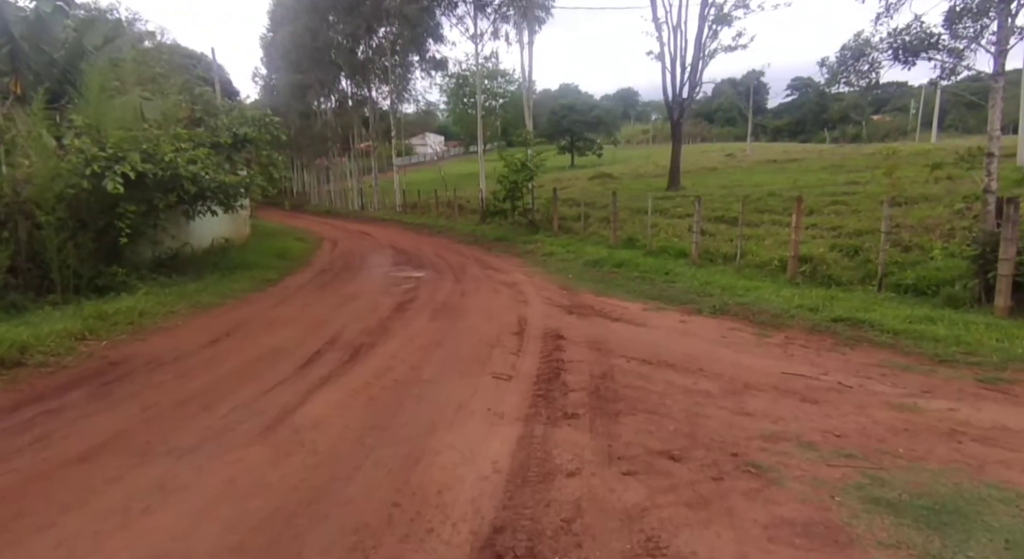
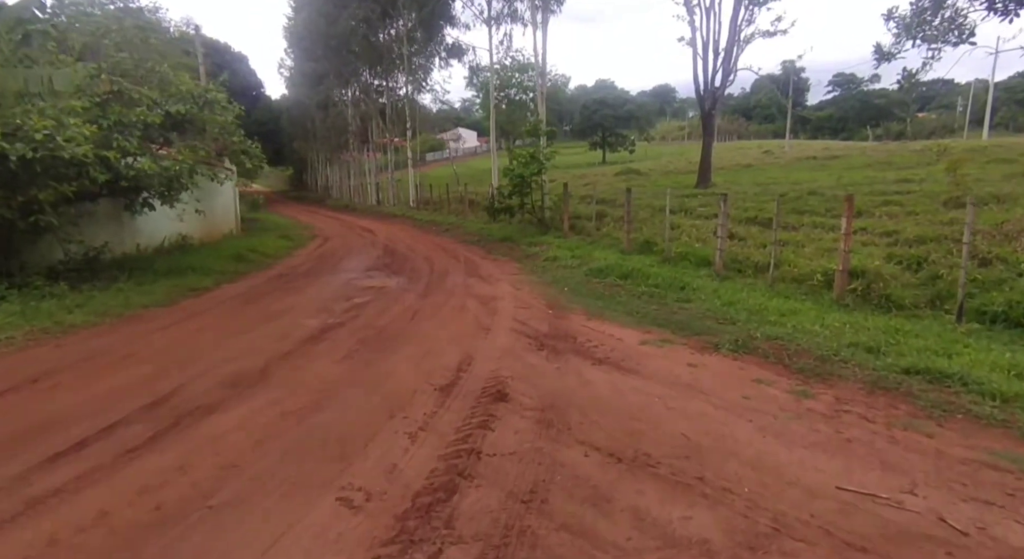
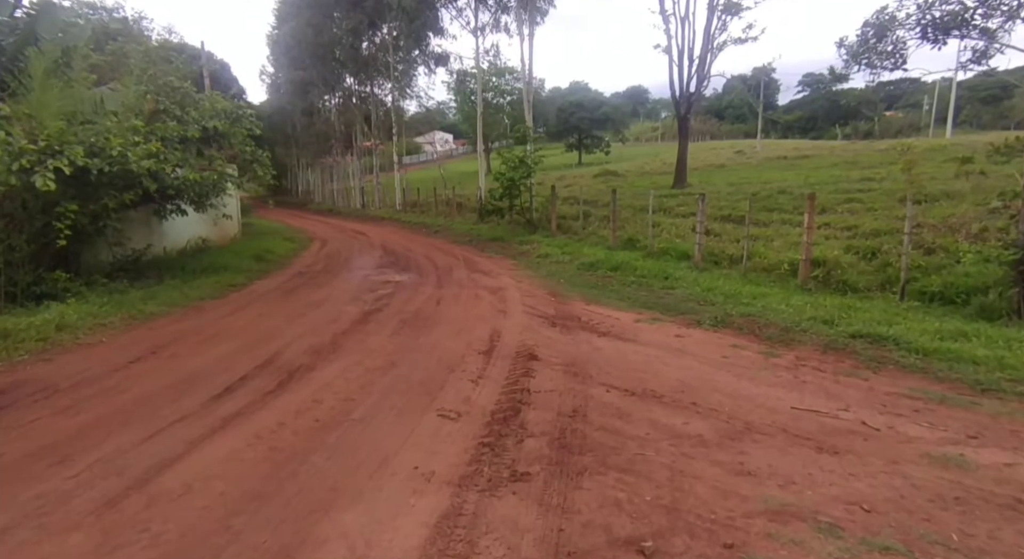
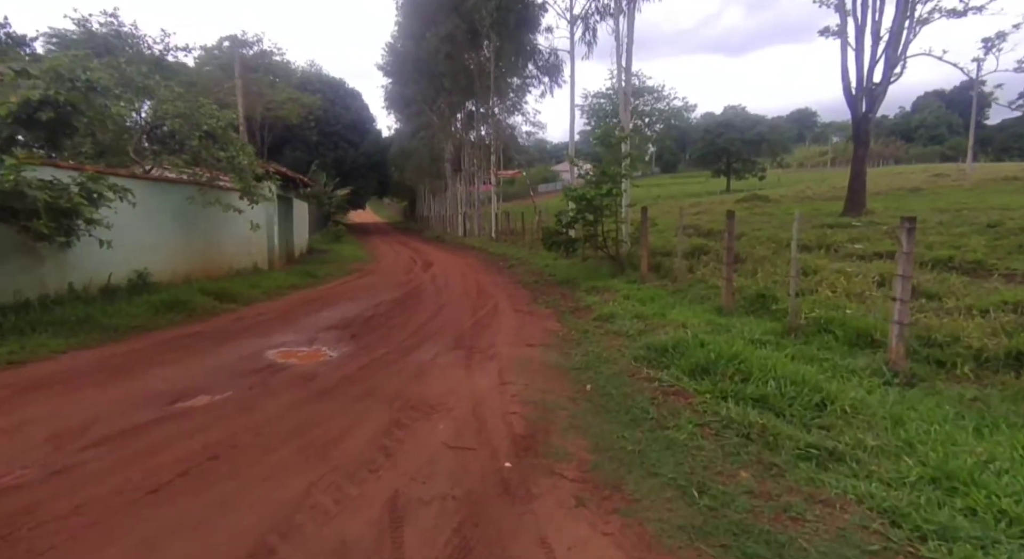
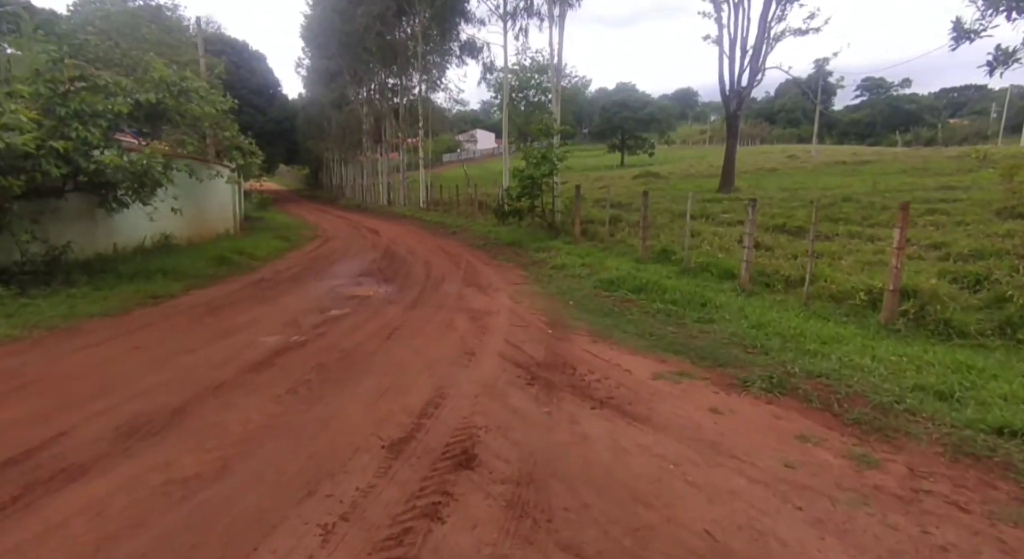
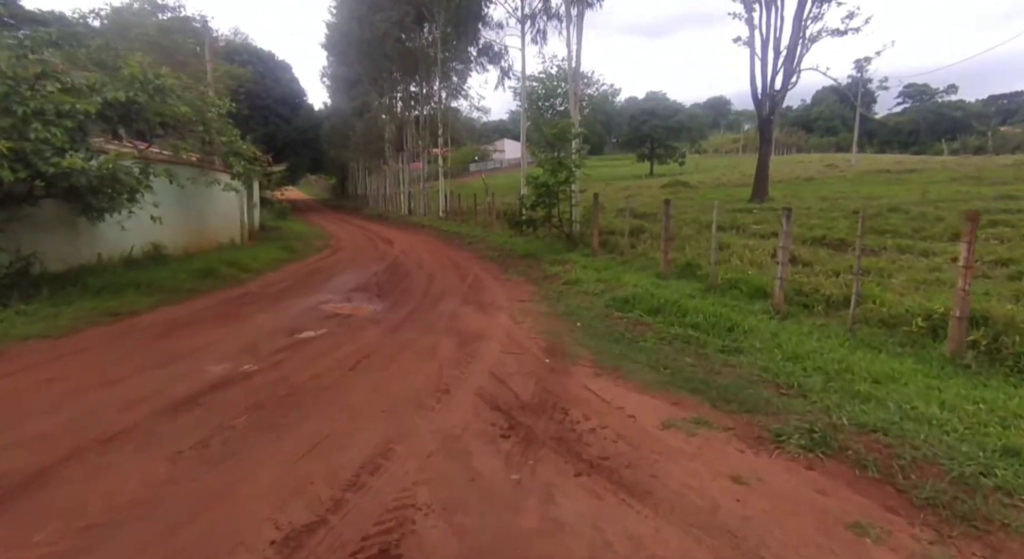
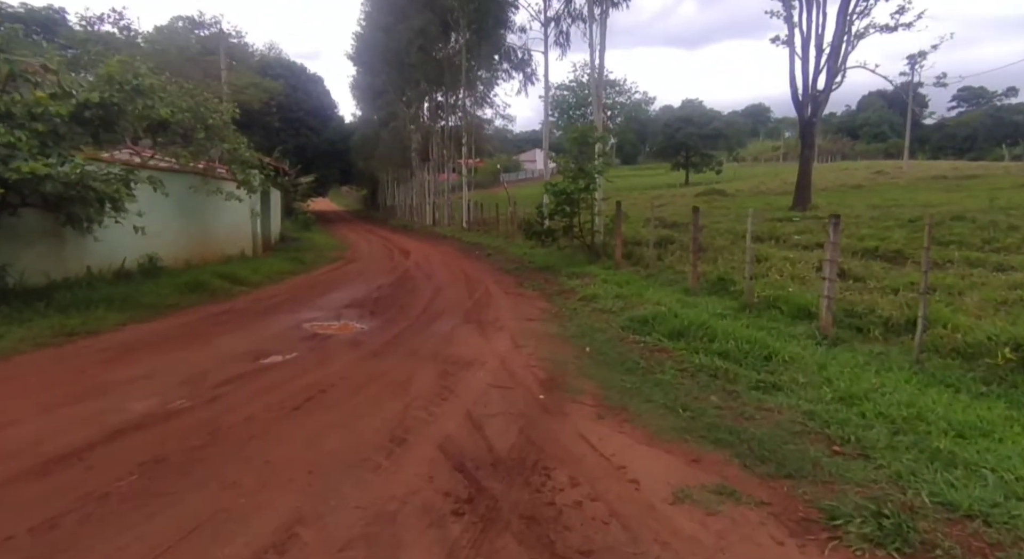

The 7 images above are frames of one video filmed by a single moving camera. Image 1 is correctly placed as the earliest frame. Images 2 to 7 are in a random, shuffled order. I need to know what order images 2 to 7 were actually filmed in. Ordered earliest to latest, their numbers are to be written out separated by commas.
3, 2, 5, 6, 7, 4
